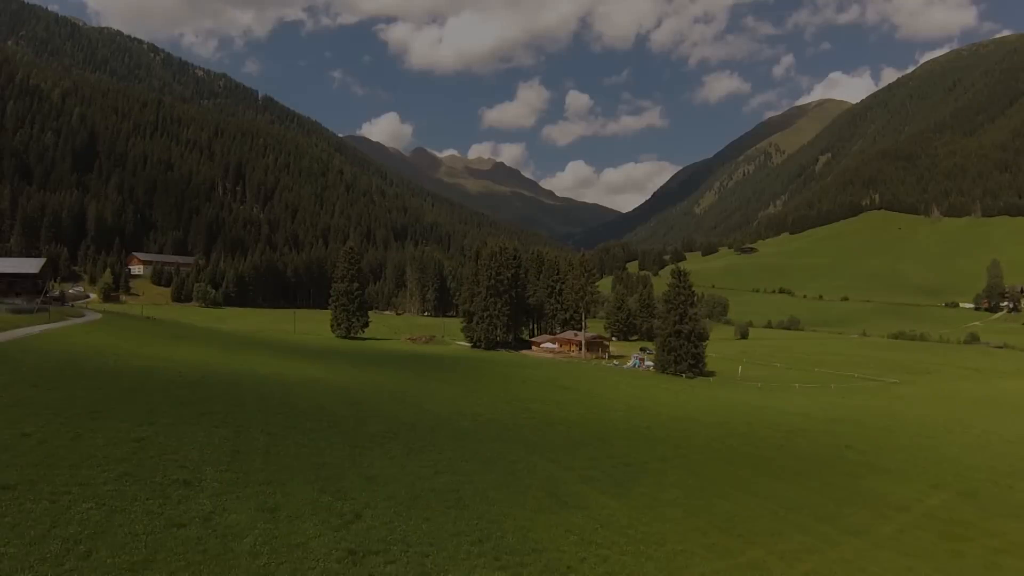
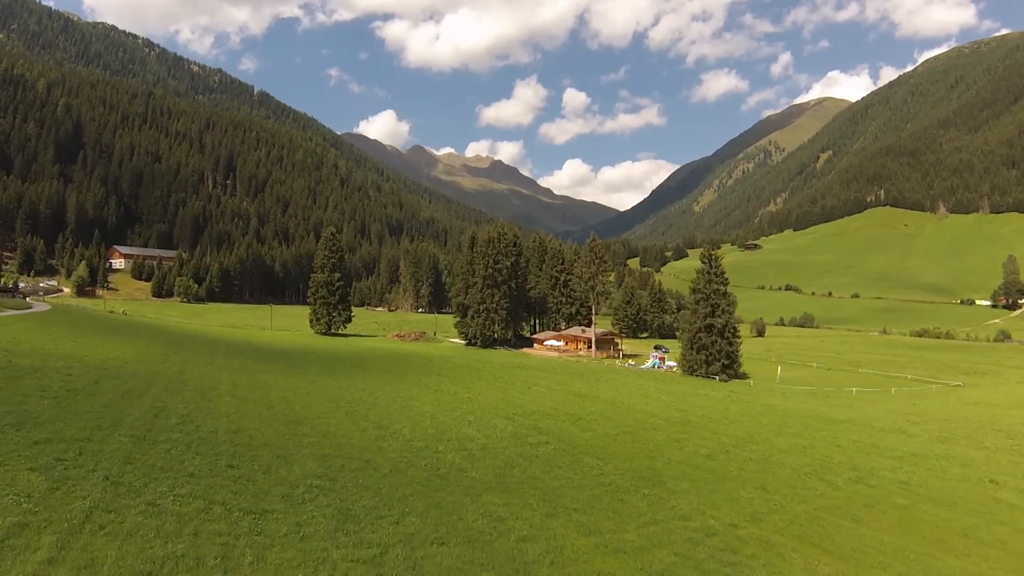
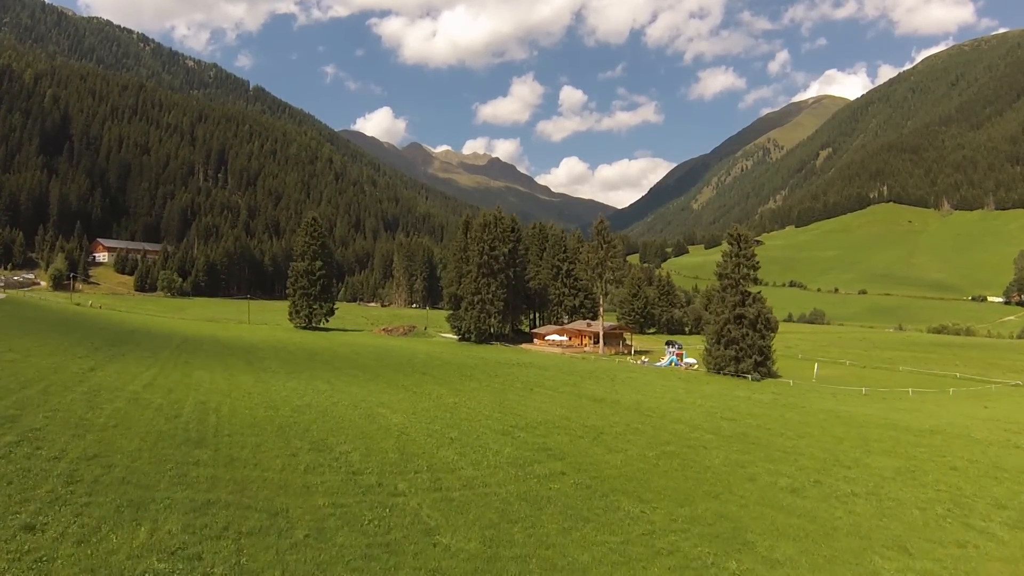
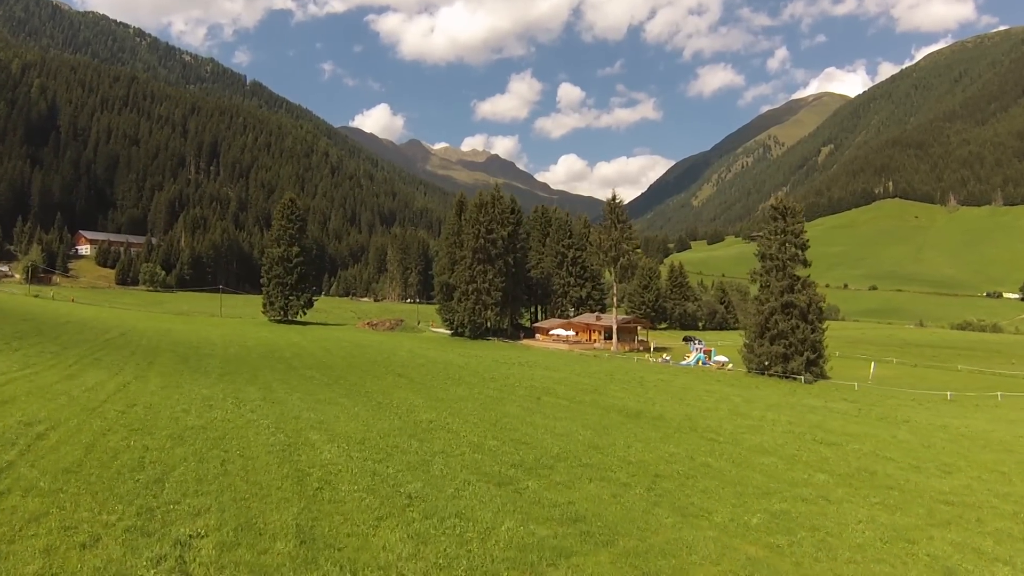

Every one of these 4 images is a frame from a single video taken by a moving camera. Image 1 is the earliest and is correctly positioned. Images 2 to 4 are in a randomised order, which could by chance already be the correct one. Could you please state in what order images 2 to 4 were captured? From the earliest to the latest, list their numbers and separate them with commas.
2, 3, 4
